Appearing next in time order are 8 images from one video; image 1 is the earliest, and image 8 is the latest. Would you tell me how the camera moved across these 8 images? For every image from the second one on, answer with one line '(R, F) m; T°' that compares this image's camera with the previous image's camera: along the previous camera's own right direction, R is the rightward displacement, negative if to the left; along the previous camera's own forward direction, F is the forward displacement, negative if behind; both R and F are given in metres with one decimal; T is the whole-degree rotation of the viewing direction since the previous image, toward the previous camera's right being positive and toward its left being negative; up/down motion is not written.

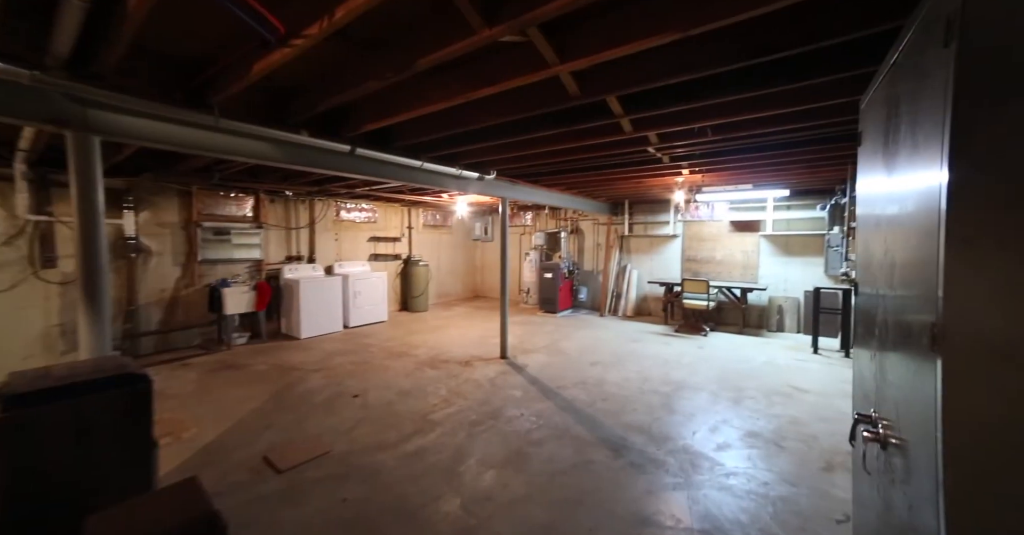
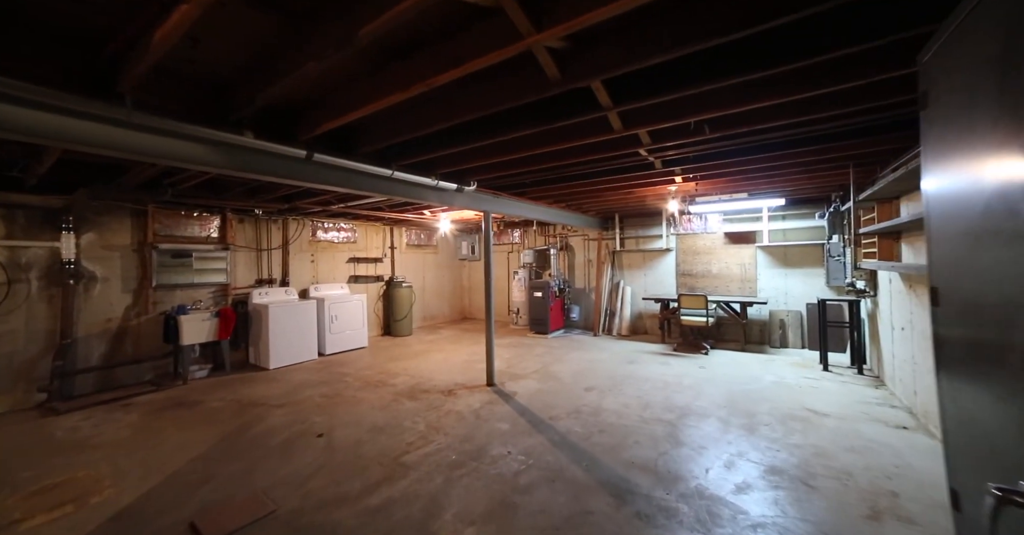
(+0.1, +0.3) m; +1°
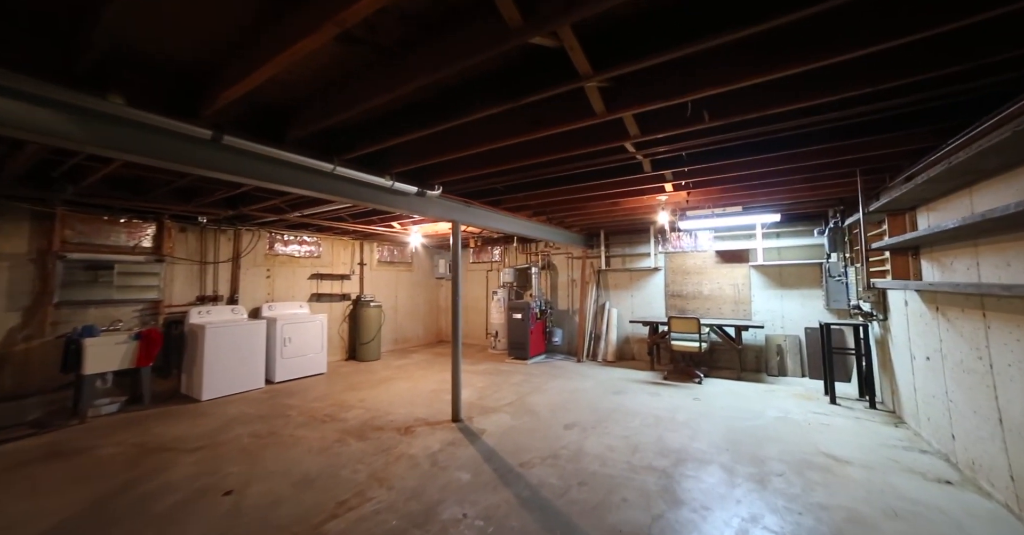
(+0.2, +0.5) m; +2°
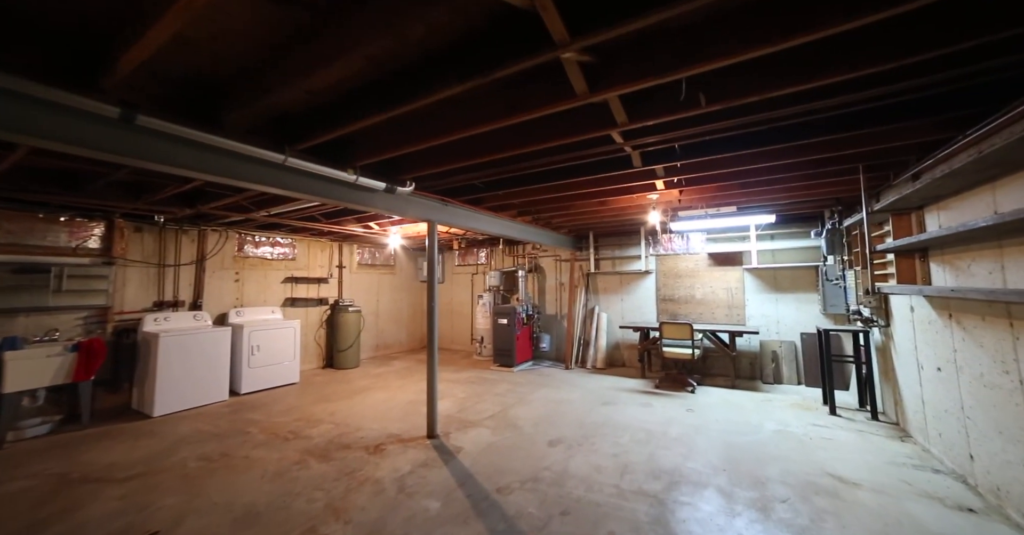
(+0.1, +0.3) m; +1°
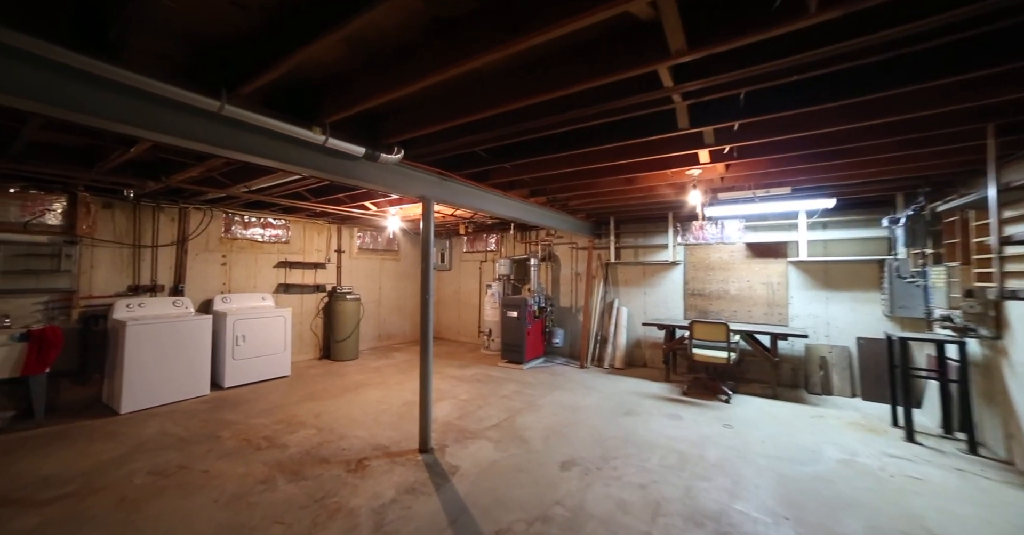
(0.0, +0.6) m; -2°
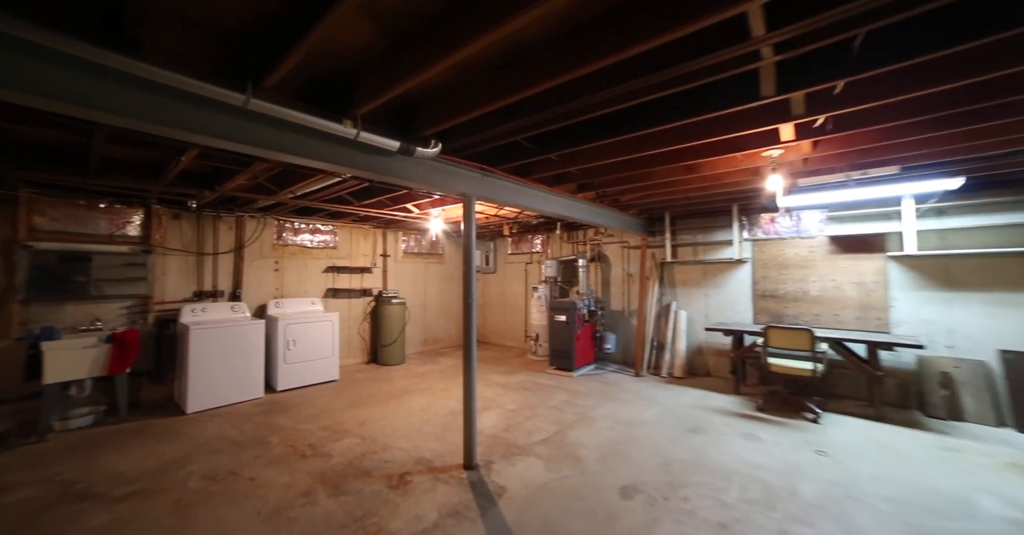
(0.0, +0.3) m; -7°
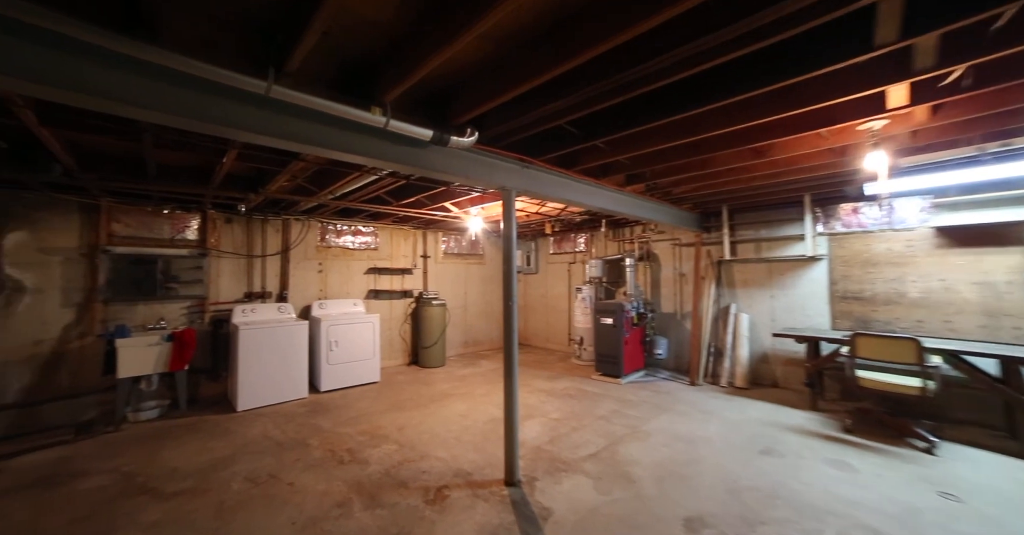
(0.0, +0.2) m; -6°
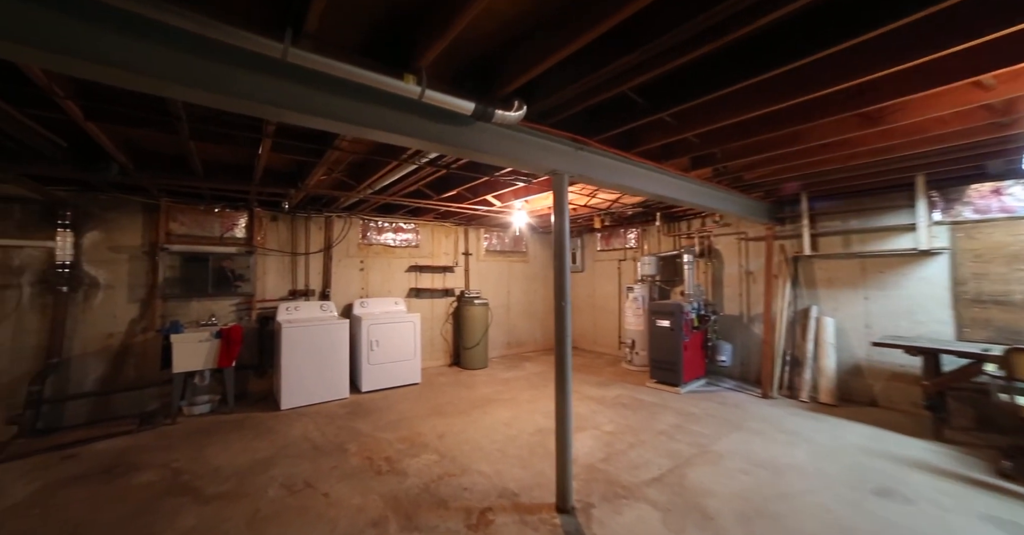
(-0.1, +0.3) m; -6°
